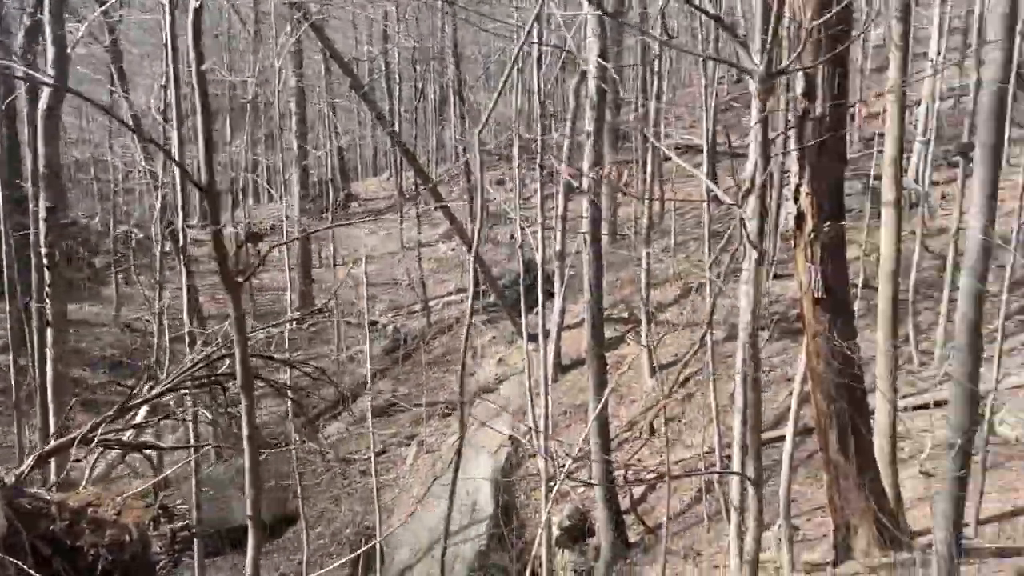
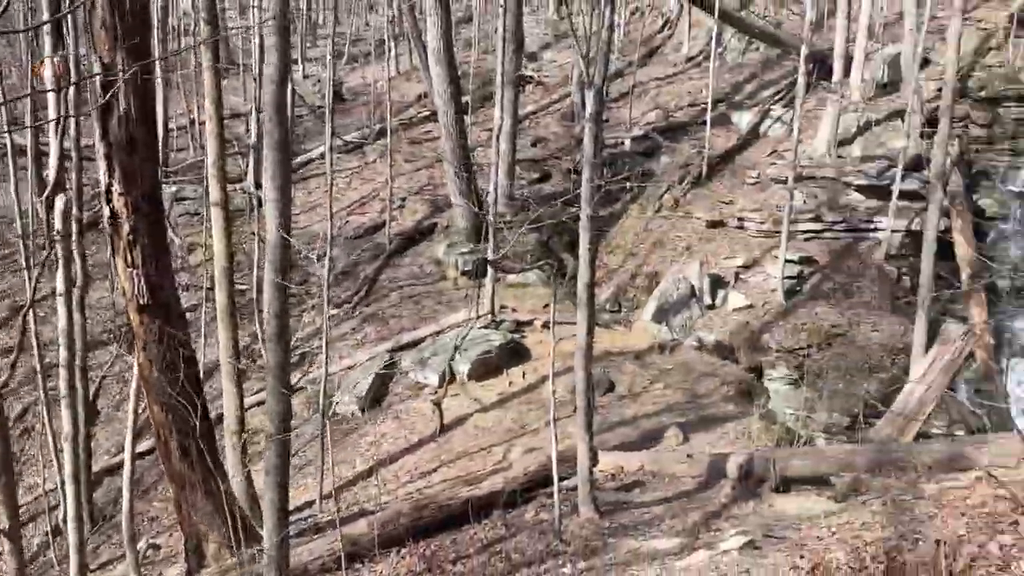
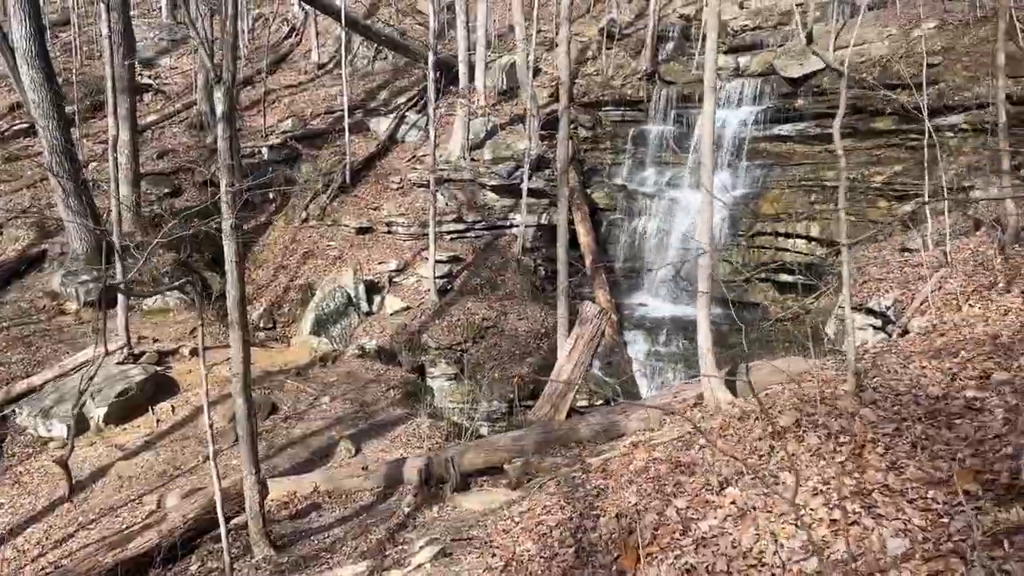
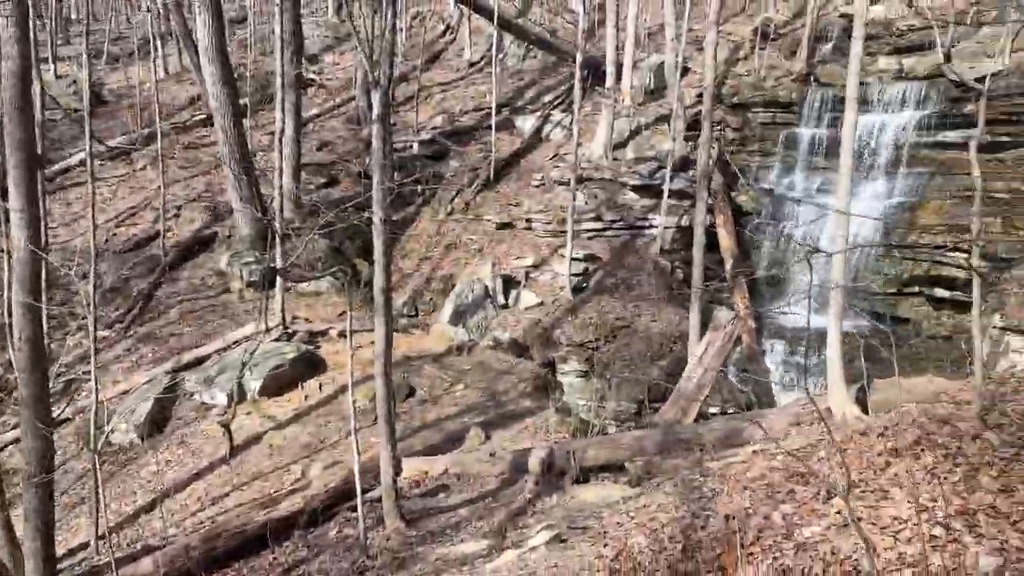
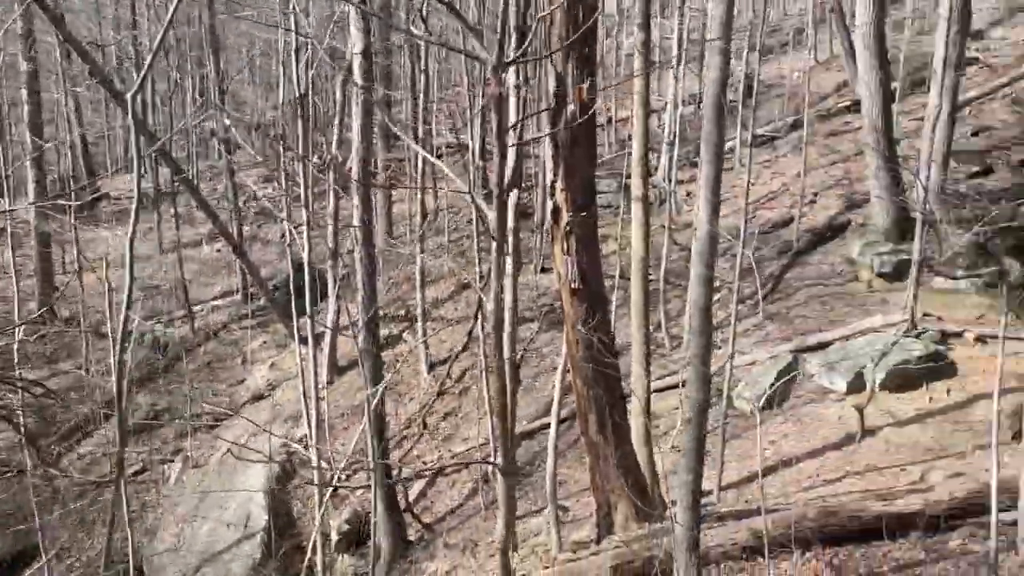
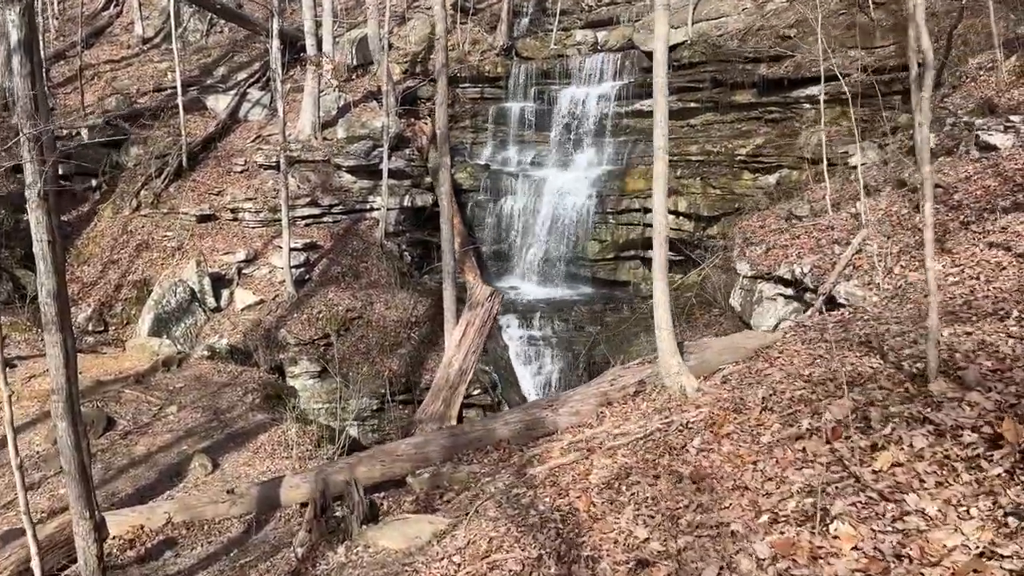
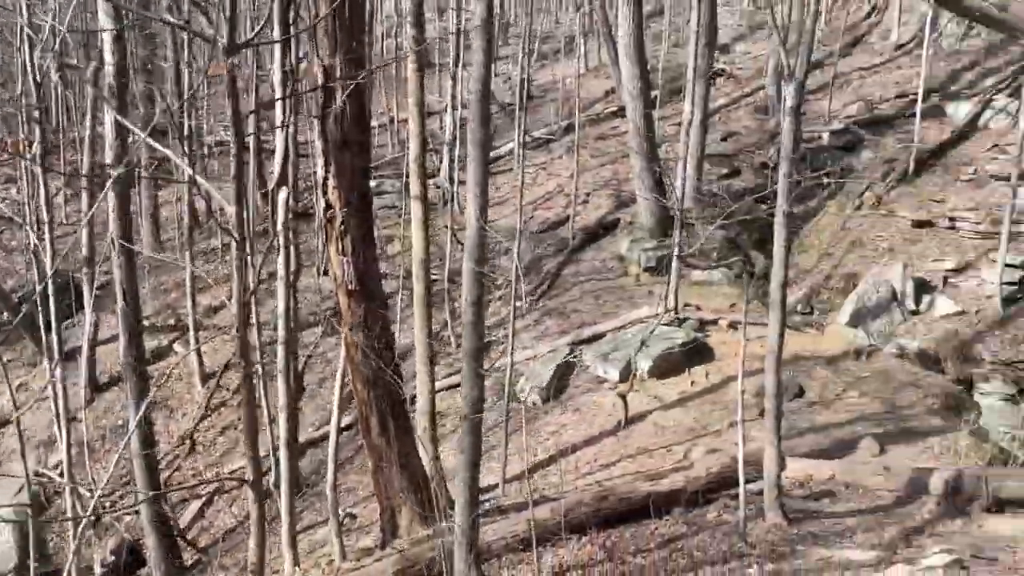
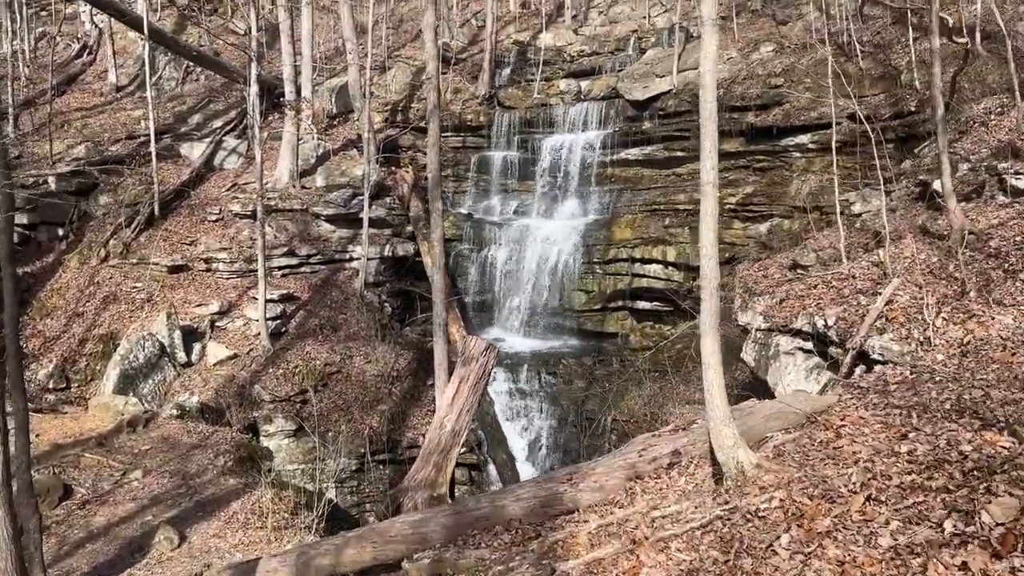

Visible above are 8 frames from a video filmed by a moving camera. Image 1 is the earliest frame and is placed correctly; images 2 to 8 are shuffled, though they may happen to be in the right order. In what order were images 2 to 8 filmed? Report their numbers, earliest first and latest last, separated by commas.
5, 7, 2, 4, 3, 6, 8
